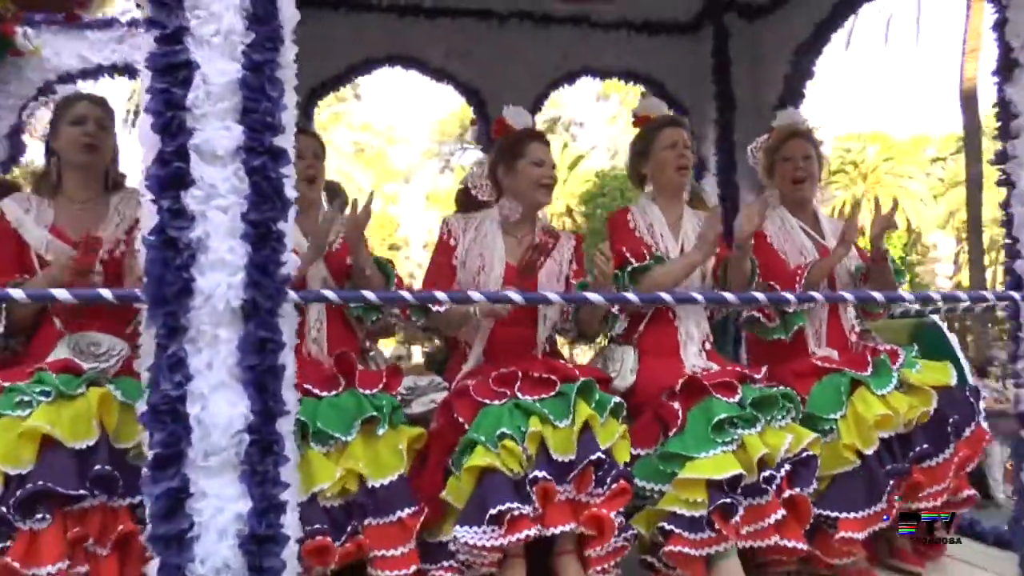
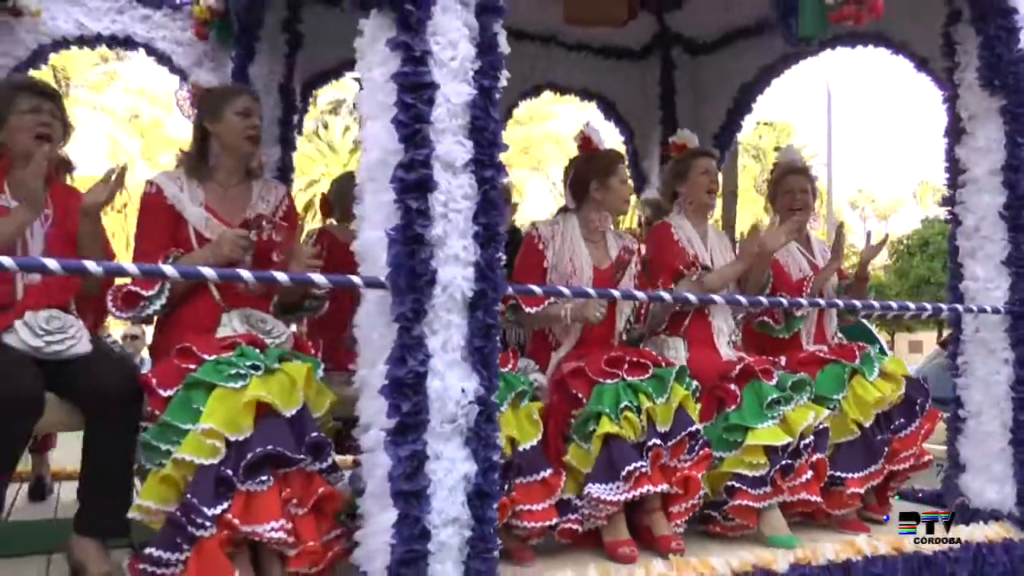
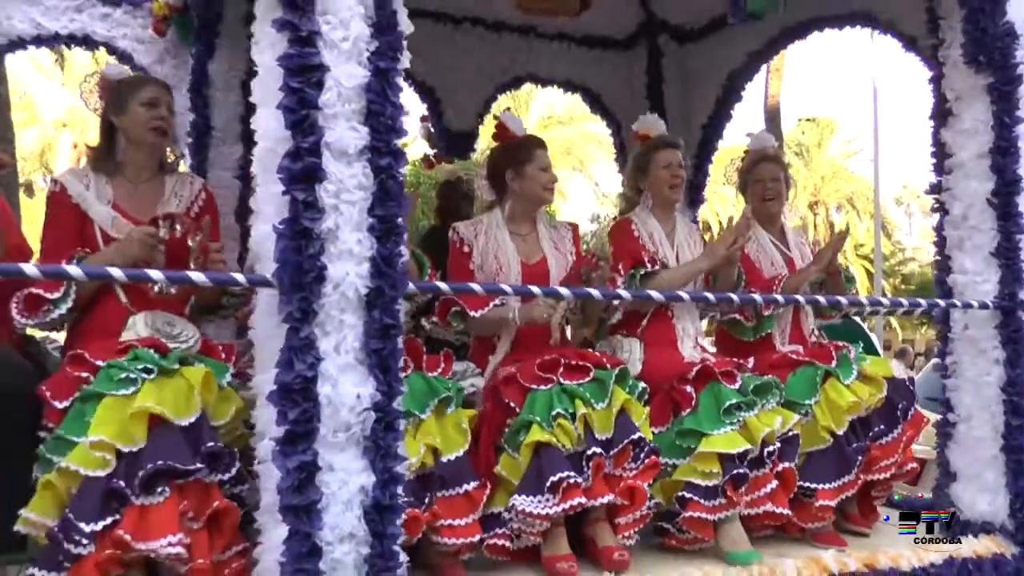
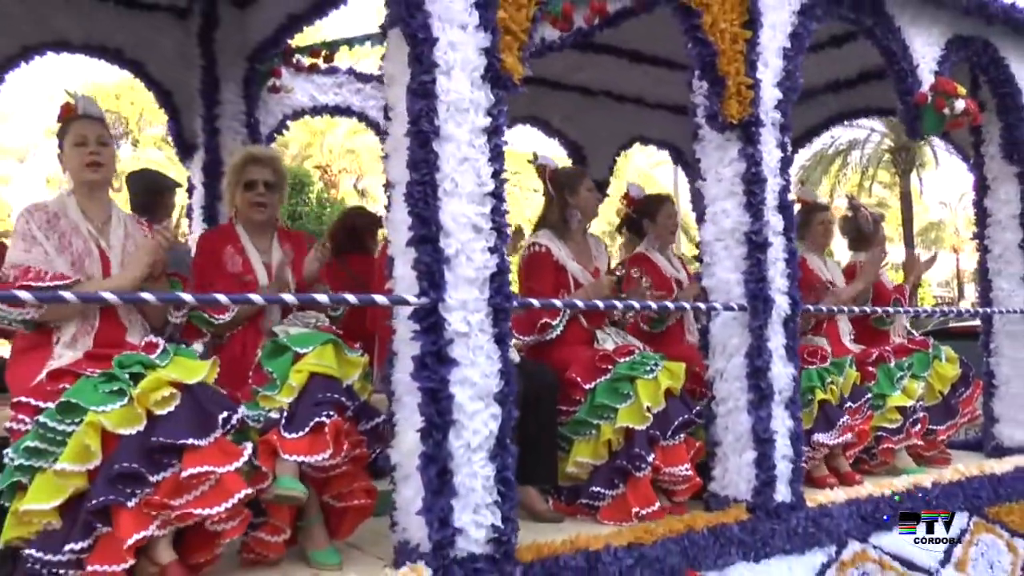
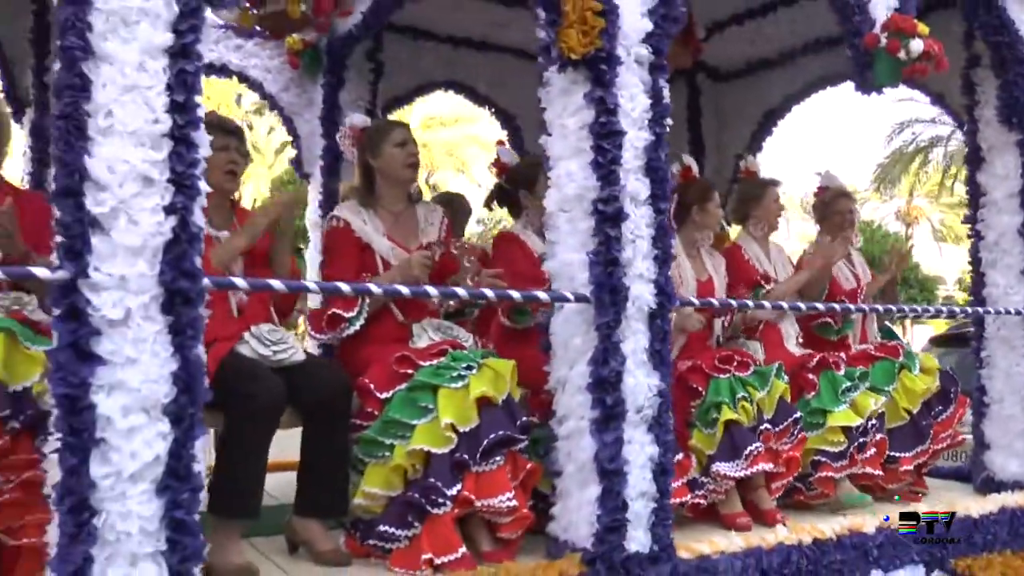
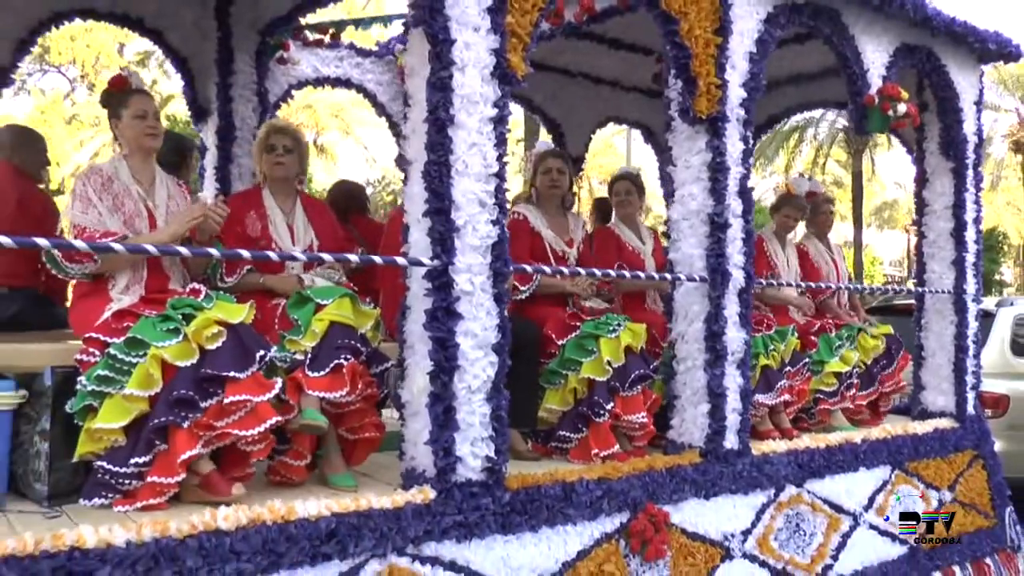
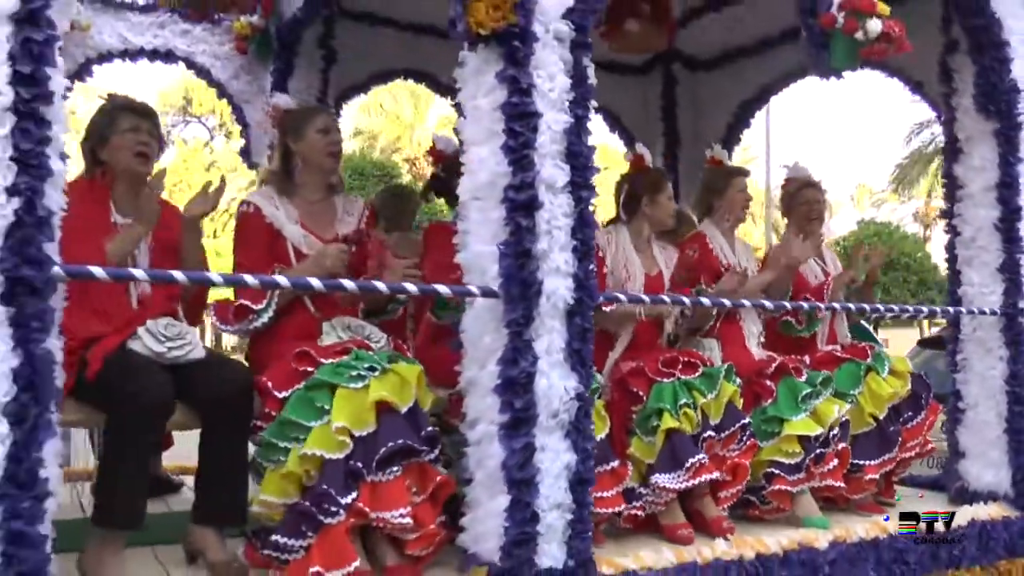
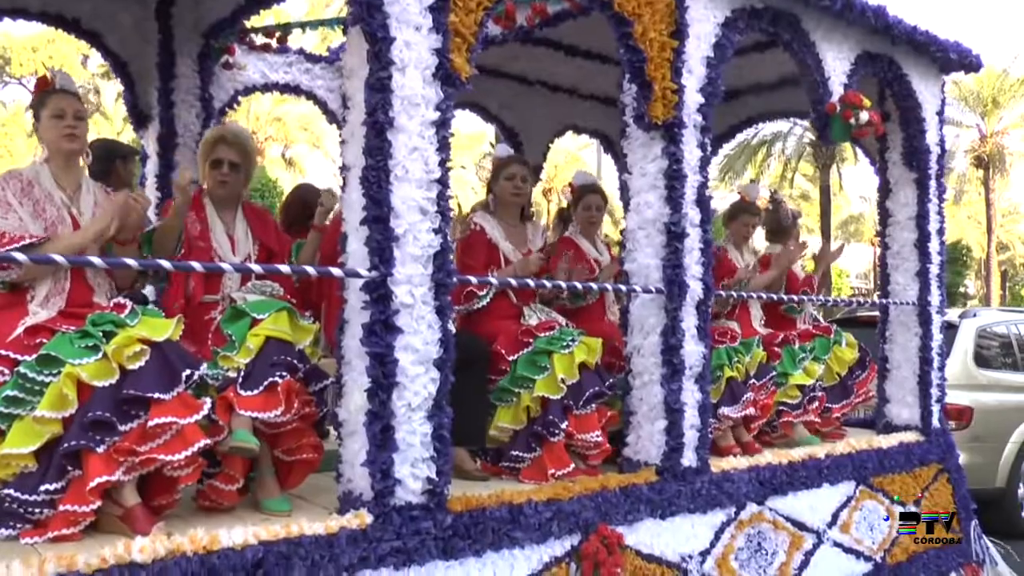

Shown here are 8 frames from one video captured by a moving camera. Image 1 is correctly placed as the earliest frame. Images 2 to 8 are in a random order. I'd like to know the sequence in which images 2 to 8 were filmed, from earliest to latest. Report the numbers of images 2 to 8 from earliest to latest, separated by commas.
3, 2, 7, 5, 4, 8, 6
